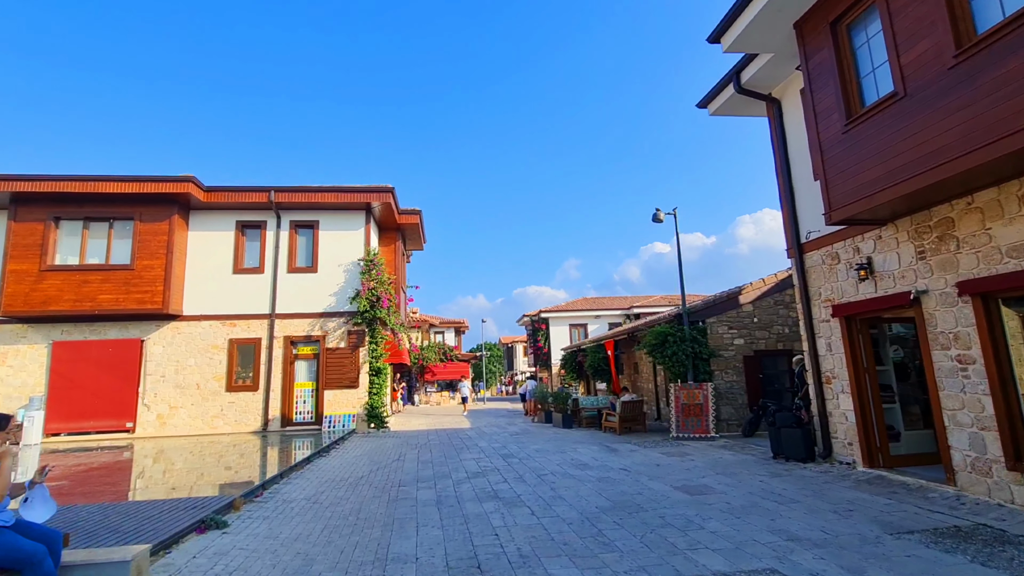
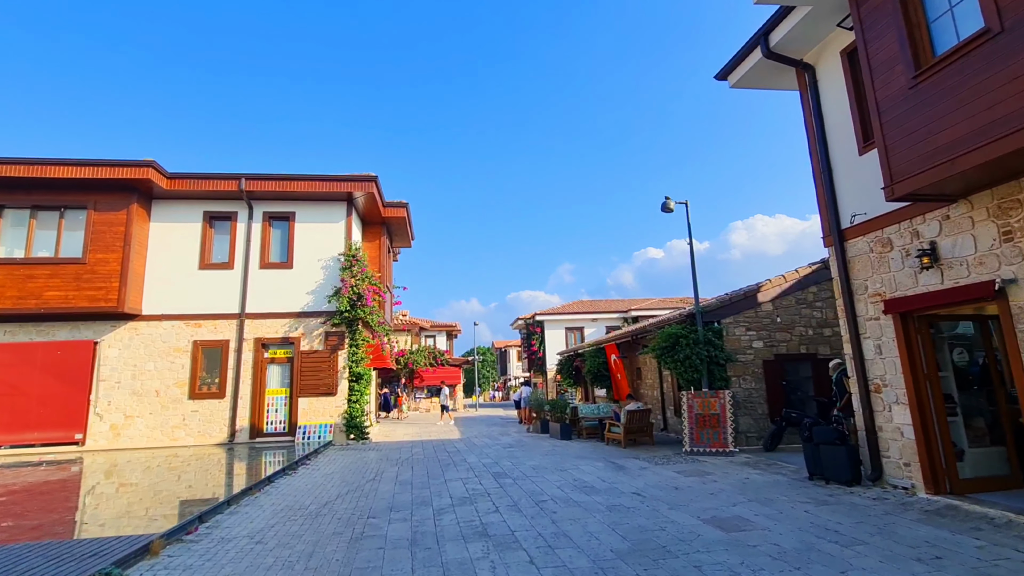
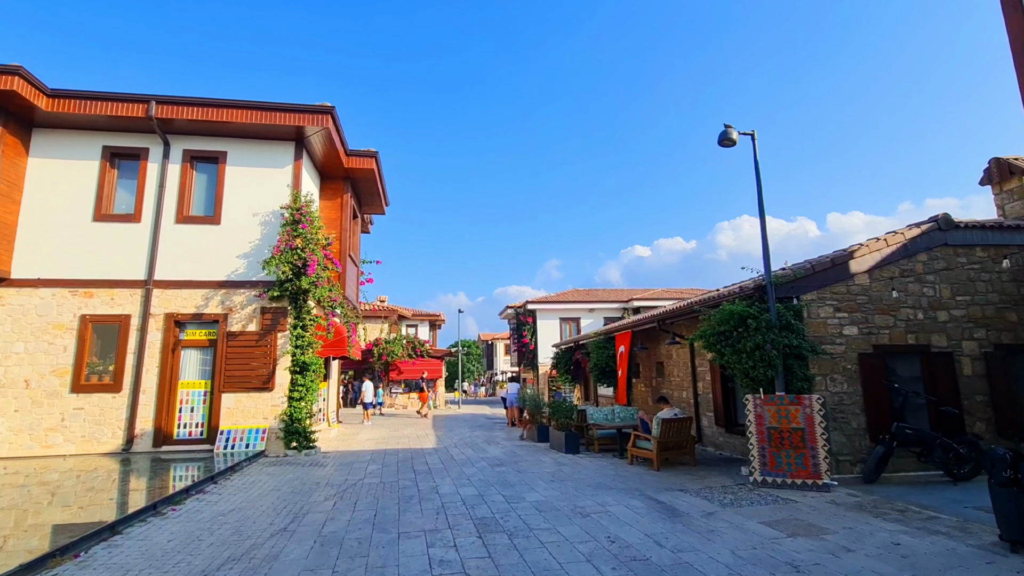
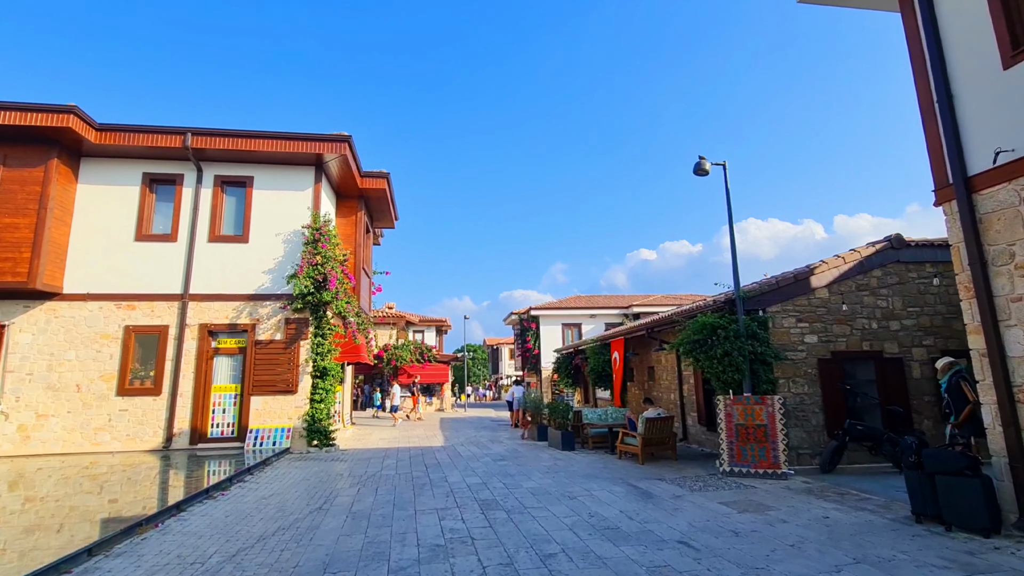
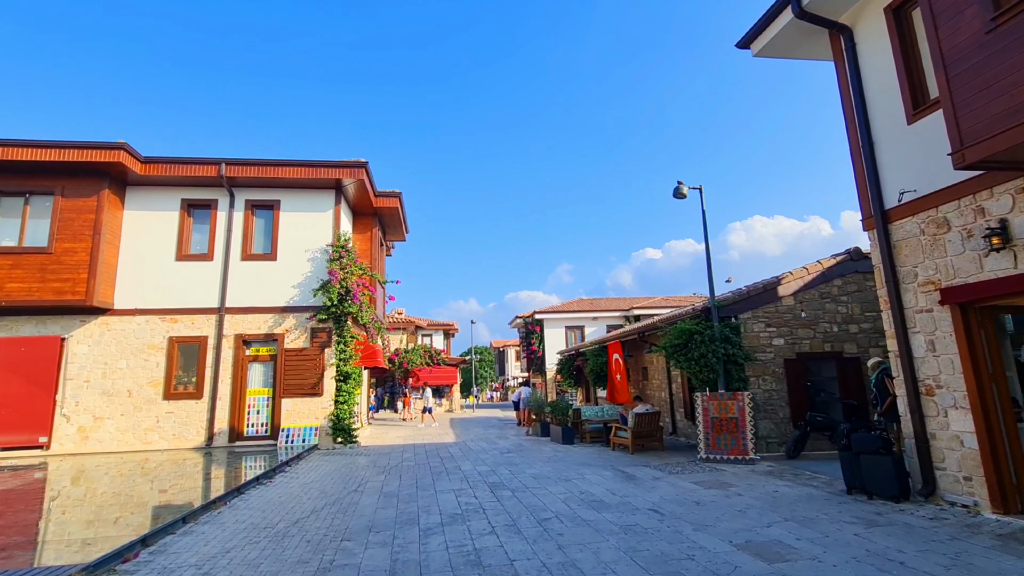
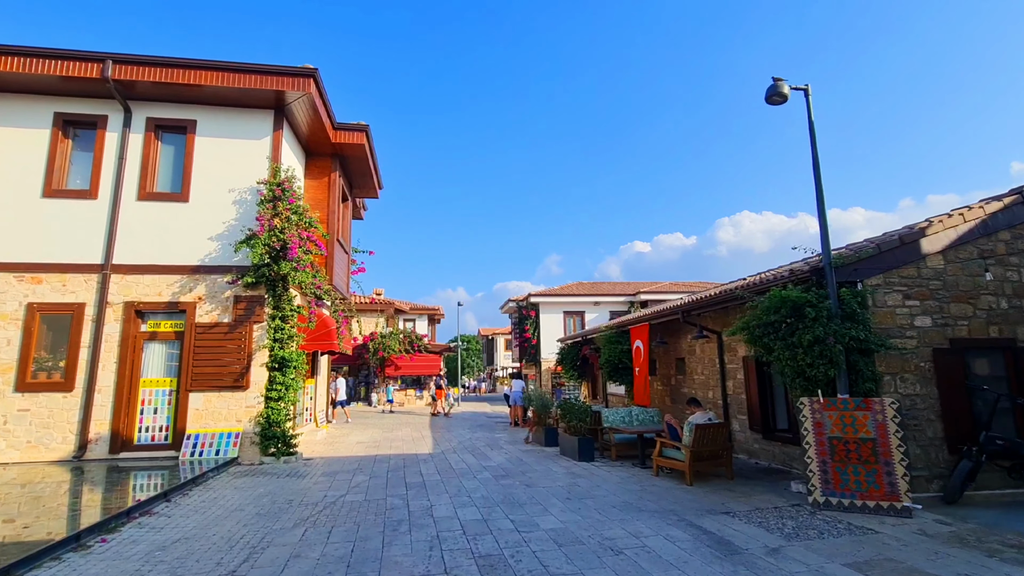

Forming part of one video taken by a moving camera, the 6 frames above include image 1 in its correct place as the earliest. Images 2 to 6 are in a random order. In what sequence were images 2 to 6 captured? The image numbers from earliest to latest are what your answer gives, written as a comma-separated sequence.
2, 5, 4, 3, 6
